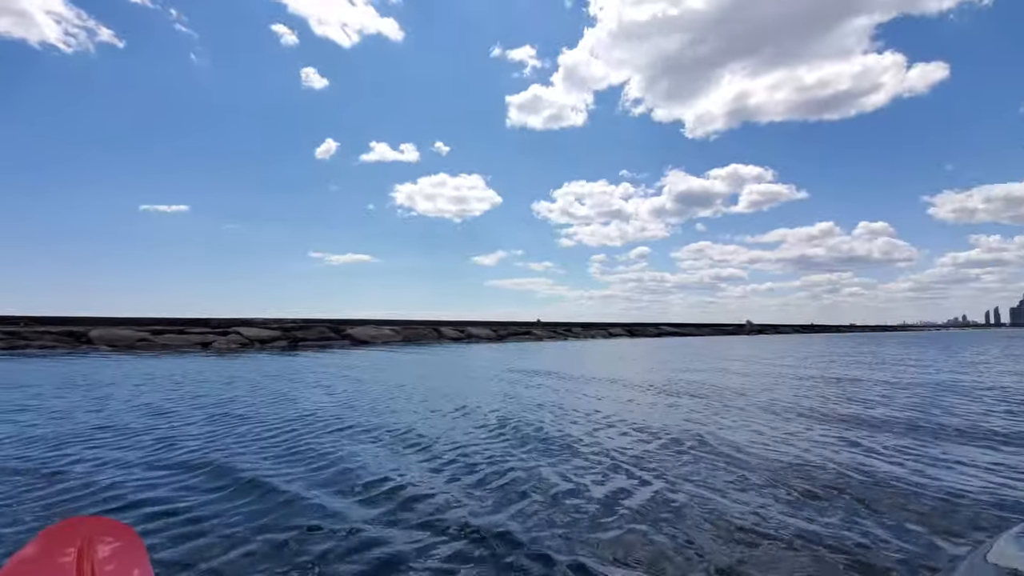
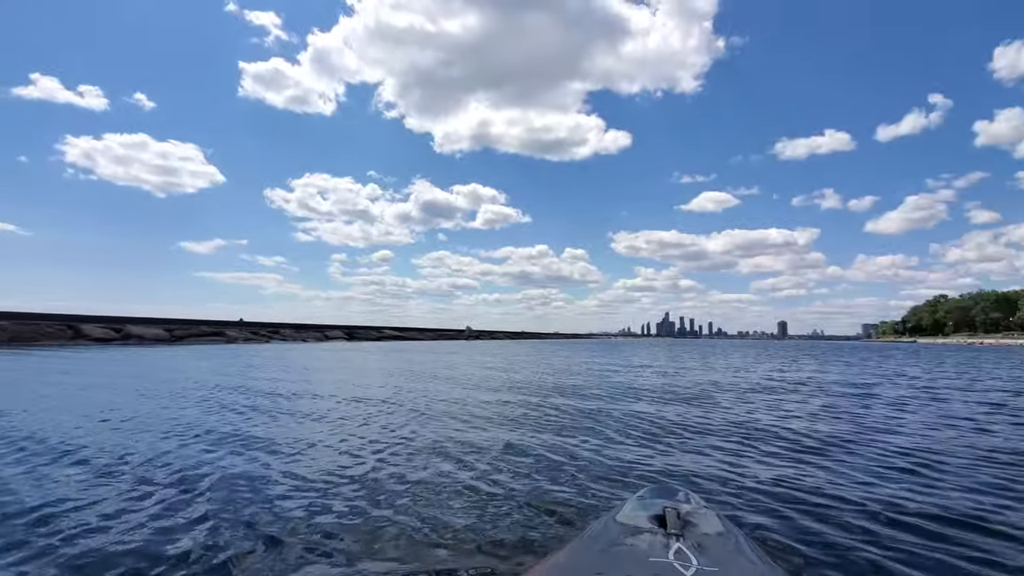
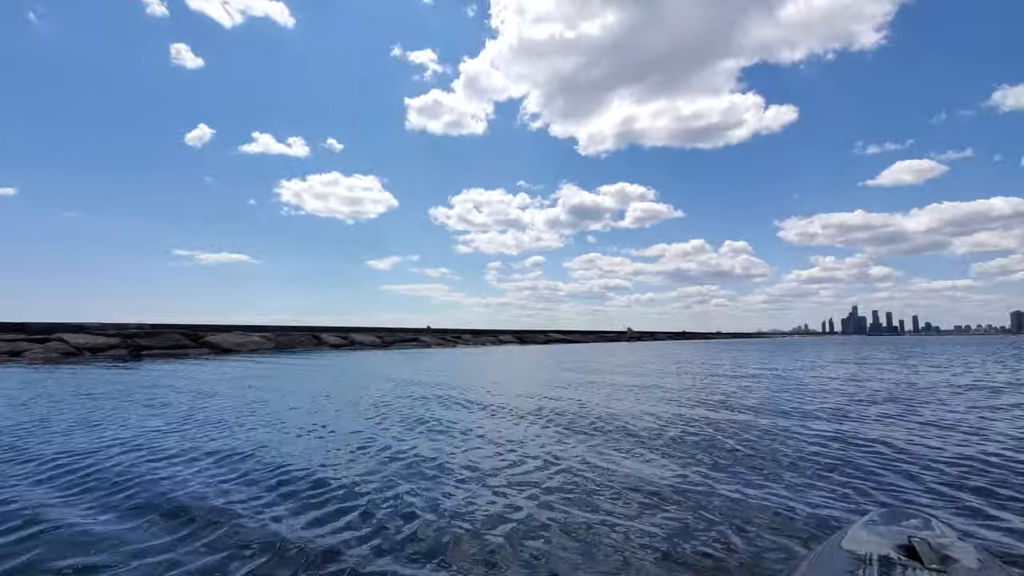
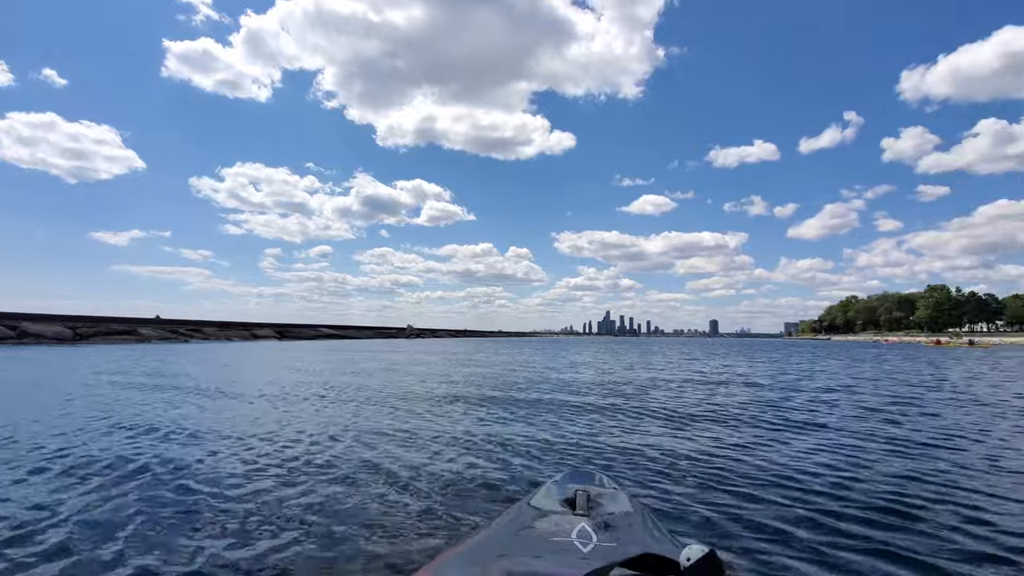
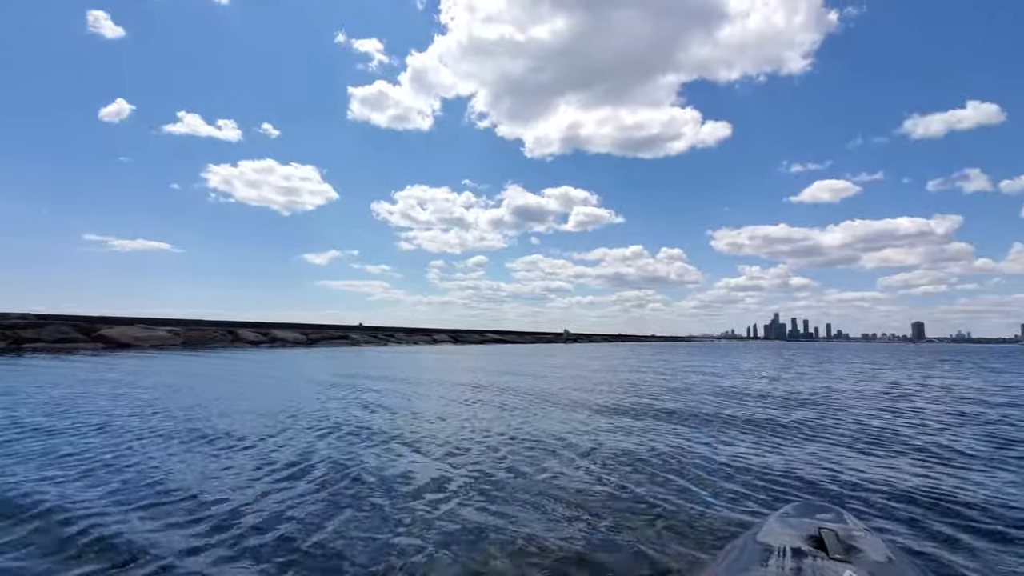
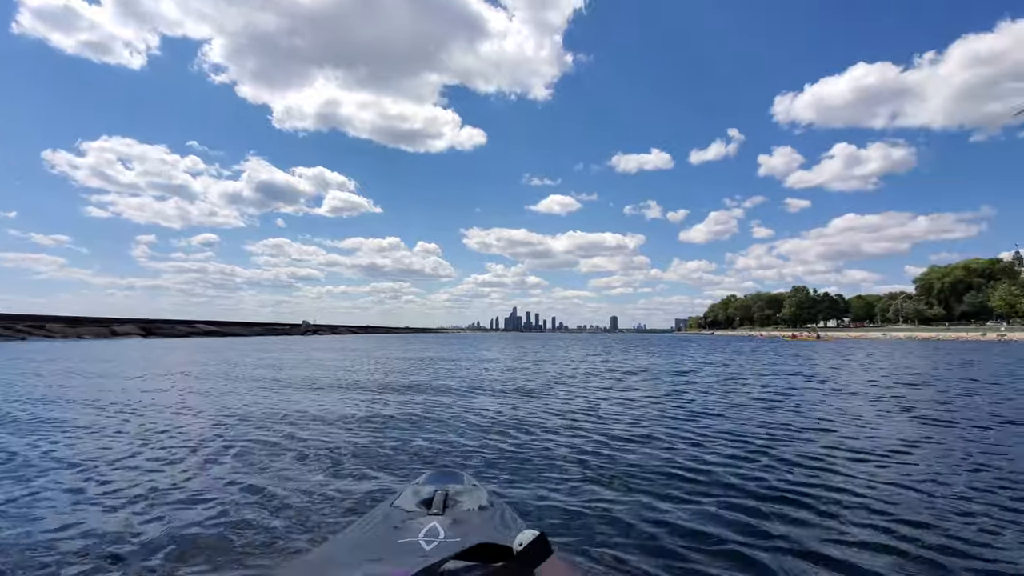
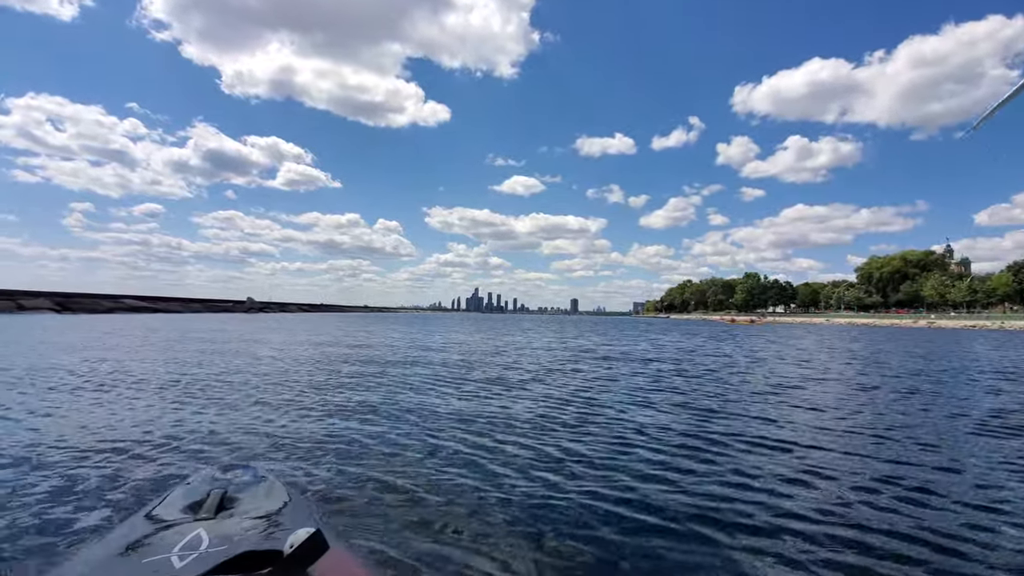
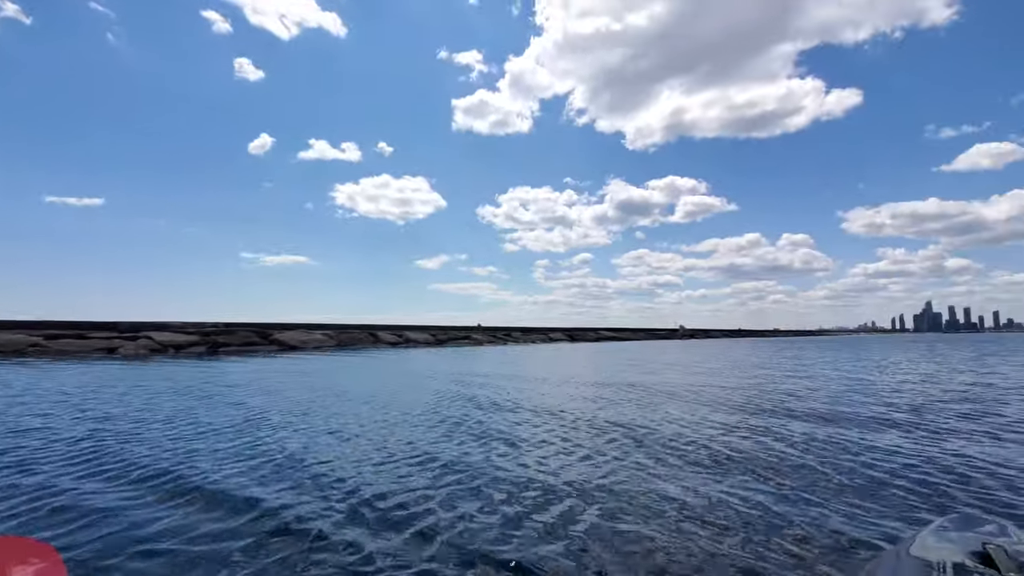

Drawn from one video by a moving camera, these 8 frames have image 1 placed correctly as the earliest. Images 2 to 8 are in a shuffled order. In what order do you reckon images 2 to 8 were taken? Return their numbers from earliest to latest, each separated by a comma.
8, 3, 5, 2, 4, 6, 7
